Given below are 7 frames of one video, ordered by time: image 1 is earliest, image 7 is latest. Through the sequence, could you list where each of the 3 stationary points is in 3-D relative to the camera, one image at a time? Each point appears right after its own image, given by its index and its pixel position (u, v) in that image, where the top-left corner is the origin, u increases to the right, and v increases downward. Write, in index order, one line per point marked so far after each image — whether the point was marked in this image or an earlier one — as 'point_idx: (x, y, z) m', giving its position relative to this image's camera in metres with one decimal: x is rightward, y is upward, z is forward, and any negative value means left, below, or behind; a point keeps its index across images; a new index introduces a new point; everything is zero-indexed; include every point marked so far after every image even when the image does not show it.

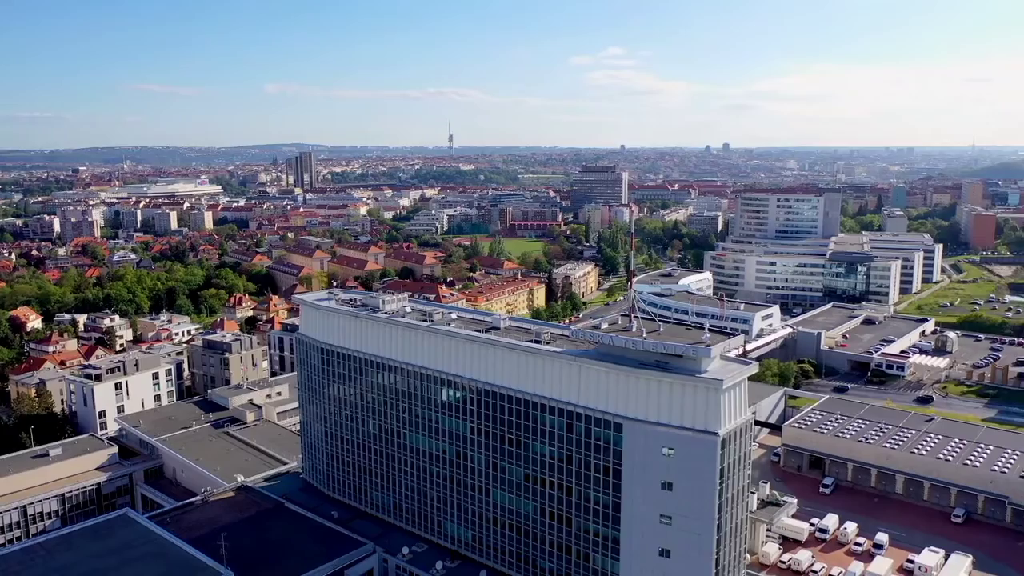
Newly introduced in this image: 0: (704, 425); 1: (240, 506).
0: (+2.7, -1.9, +10.8) m
1: (-5.8, -4.7, +16.5) m
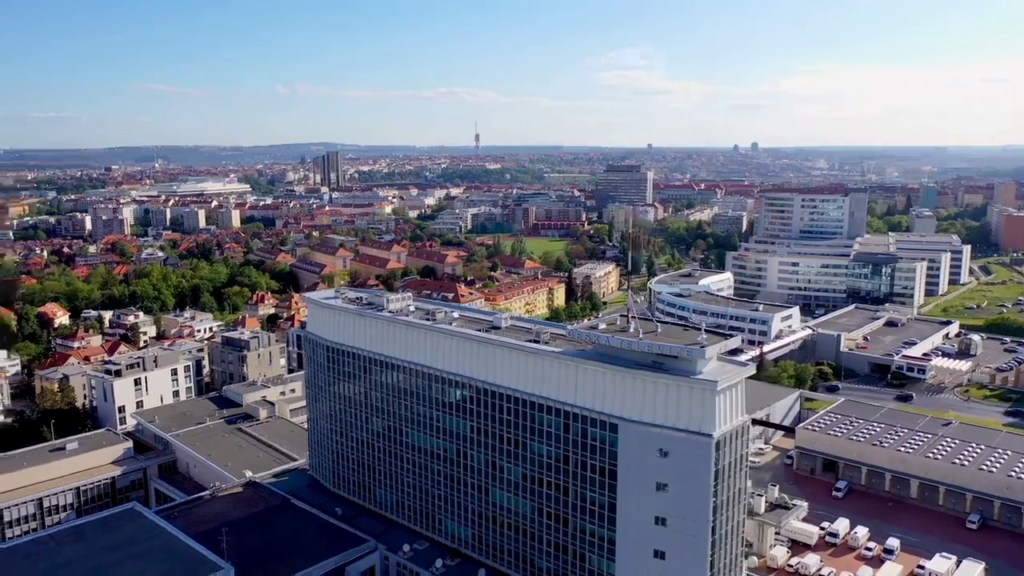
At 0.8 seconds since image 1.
0: (+2.6, -1.9, +10.7) m
1: (-5.7, -4.6, +16.6) m
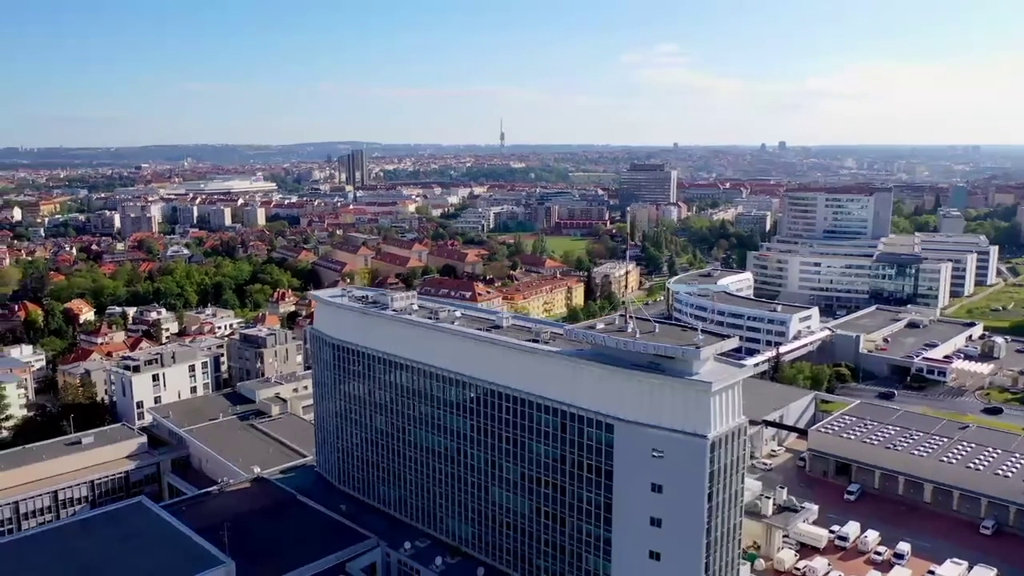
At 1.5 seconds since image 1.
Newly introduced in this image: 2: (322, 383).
0: (+2.5, -2.0, +10.7) m
1: (-5.7, -4.6, +16.8) m
2: (-4.4, -2.2, +17.6) m
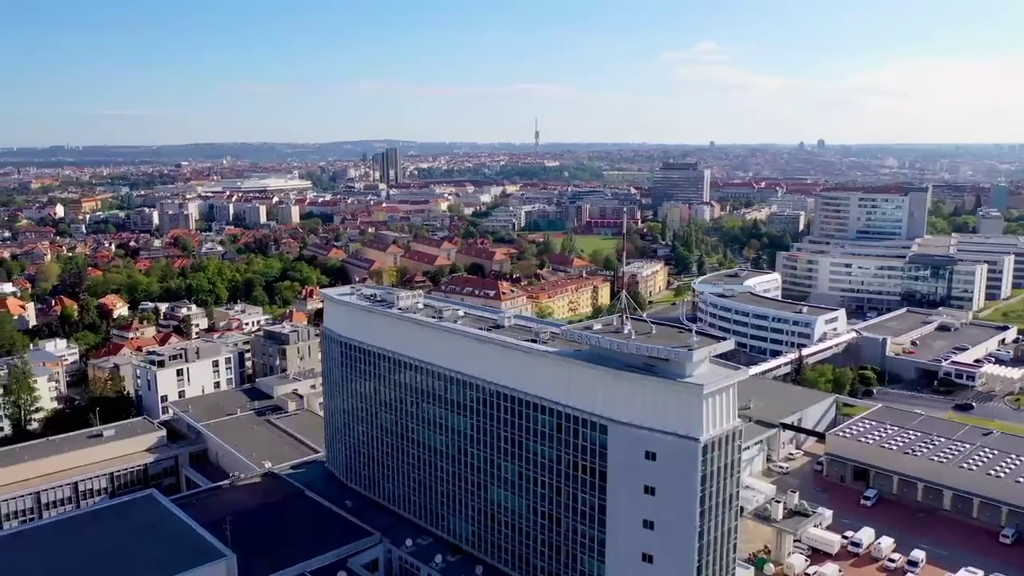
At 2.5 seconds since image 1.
0: (+2.4, -2.0, +10.6) m
1: (-5.6, -4.5, +17.1) m
2: (-4.2, -2.2, +17.8) m
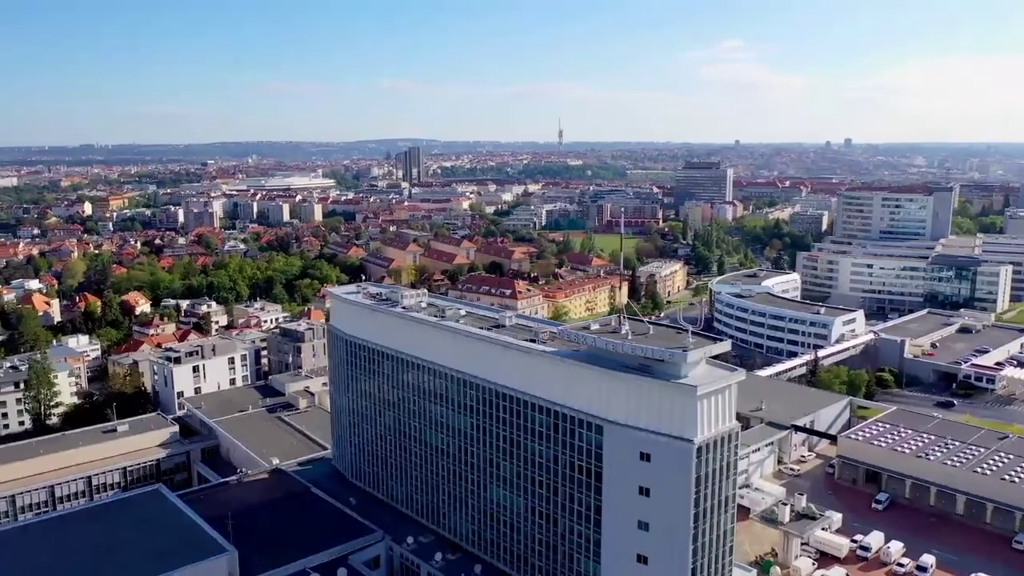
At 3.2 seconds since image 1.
0: (+2.3, -2.0, +10.6) m
1: (-5.5, -4.5, +17.2) m
2: (-4.1, -2.1, +17.9) m
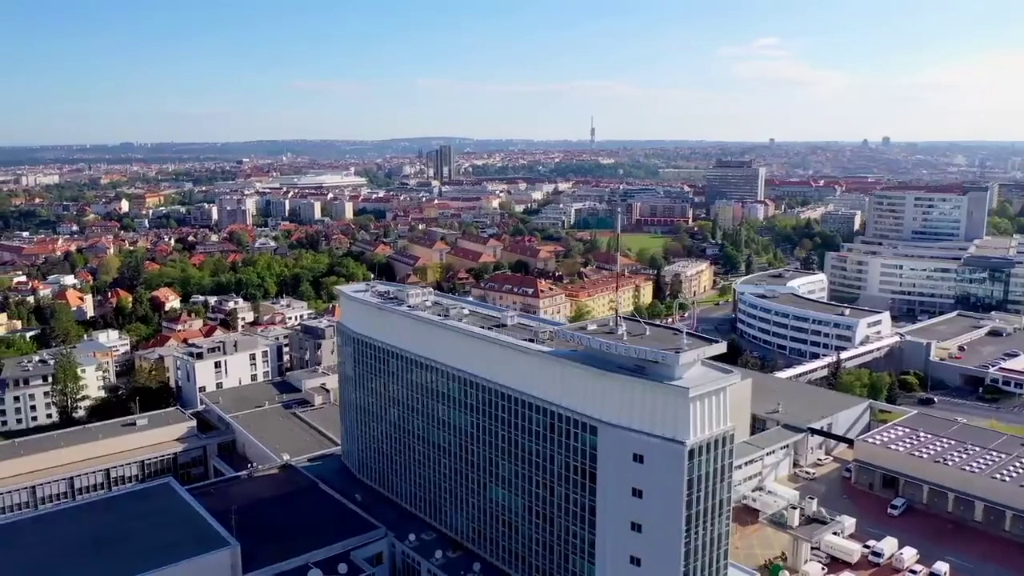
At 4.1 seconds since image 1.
0: (+2.2, -2.0, +10.5) m
1: (-5.4, -4.5, +17.5) m
2: (-3.9, -2.1, +18.1) m
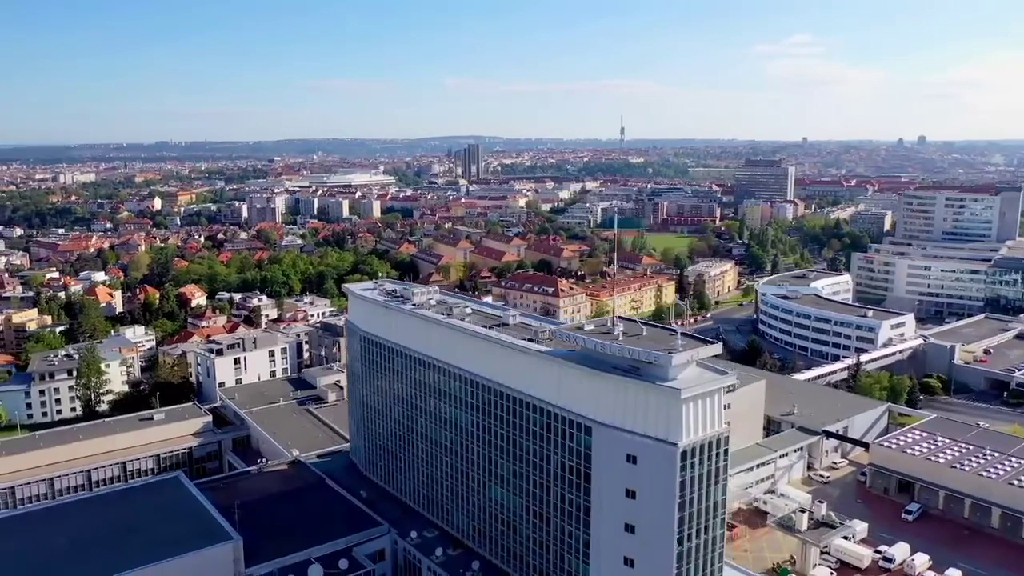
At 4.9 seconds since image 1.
0: (+2.1, -2.0, +10.5) m
1: (-5.2, -4.4, +17.7) m
2: (-3.8, -2.0, +18.3) m
